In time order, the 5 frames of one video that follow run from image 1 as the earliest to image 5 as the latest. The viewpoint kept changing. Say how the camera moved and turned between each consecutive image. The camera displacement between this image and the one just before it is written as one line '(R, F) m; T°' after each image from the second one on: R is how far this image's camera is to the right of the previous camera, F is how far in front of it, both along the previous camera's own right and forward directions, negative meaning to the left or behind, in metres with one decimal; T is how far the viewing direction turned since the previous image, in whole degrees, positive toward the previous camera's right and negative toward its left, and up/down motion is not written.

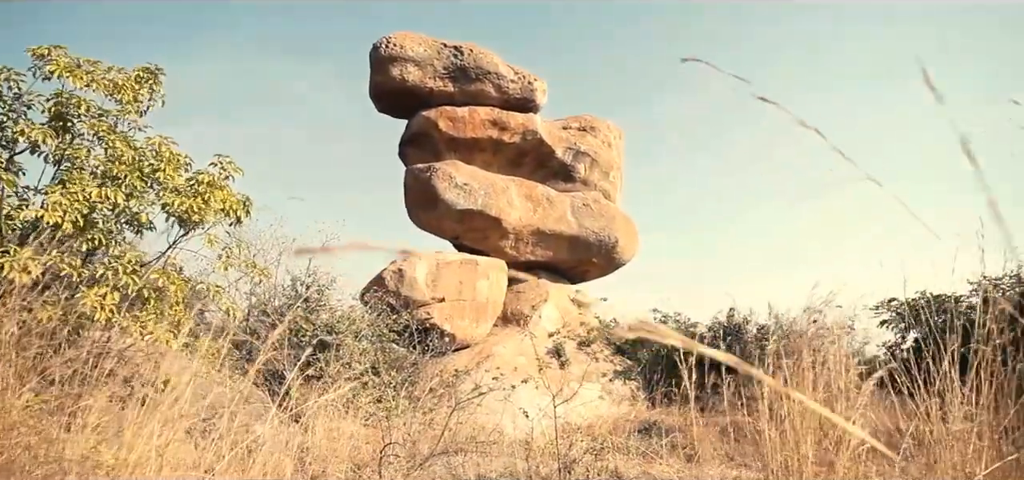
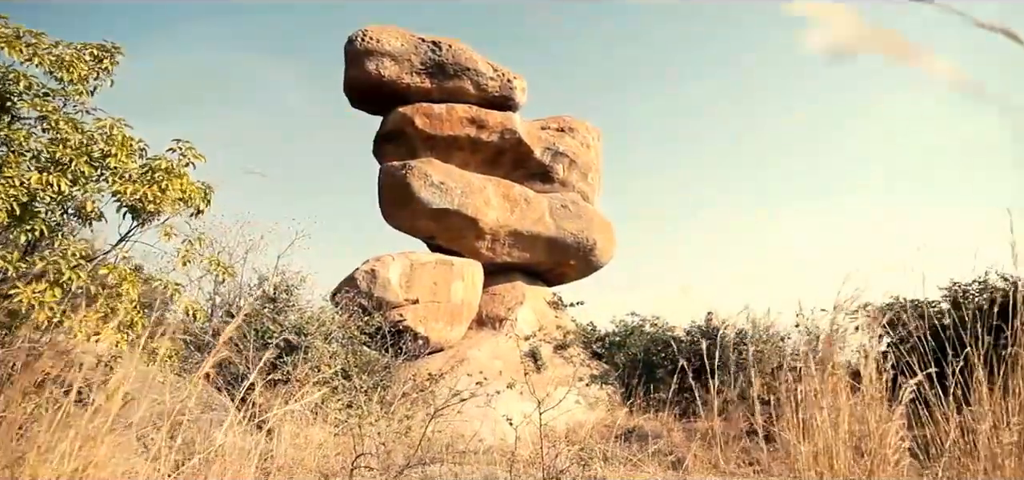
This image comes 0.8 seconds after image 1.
(-0.1, +0.4) m; +2°
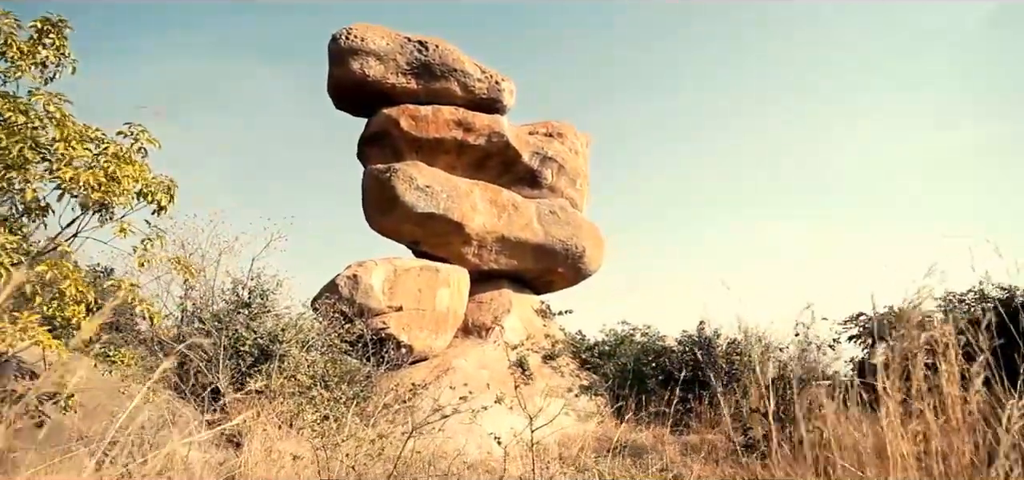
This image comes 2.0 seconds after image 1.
(0.0, +0.5) m; +1°
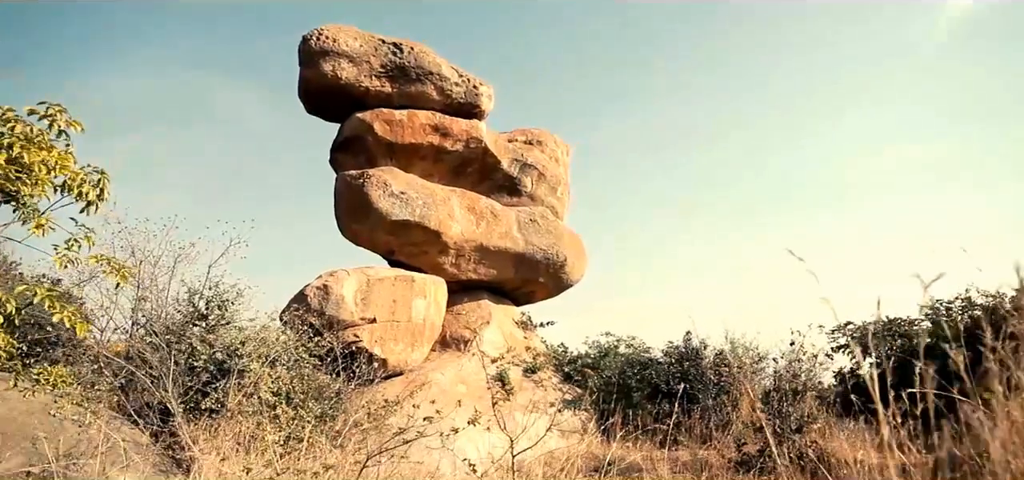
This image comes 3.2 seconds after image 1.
(0.0, +0.6) m; +1°
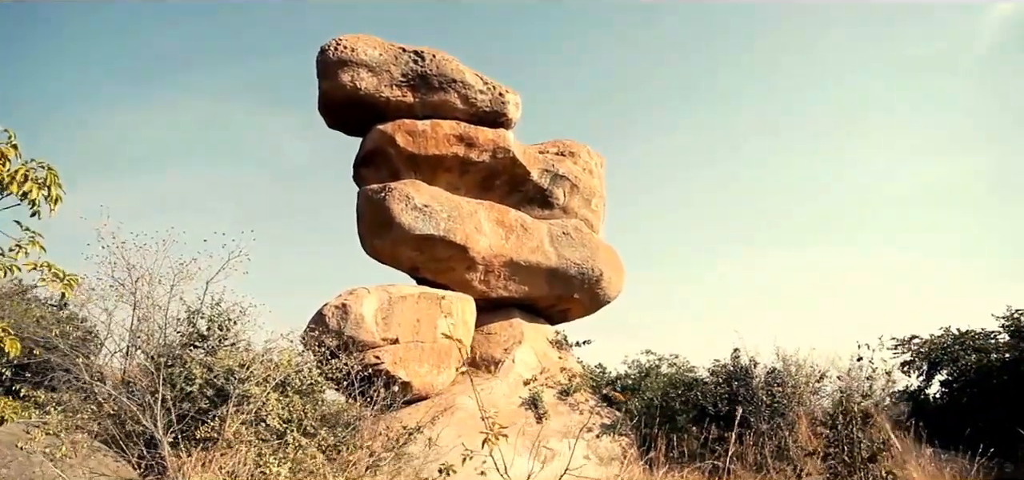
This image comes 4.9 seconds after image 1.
(+0.1, +0.8) m; -3°
